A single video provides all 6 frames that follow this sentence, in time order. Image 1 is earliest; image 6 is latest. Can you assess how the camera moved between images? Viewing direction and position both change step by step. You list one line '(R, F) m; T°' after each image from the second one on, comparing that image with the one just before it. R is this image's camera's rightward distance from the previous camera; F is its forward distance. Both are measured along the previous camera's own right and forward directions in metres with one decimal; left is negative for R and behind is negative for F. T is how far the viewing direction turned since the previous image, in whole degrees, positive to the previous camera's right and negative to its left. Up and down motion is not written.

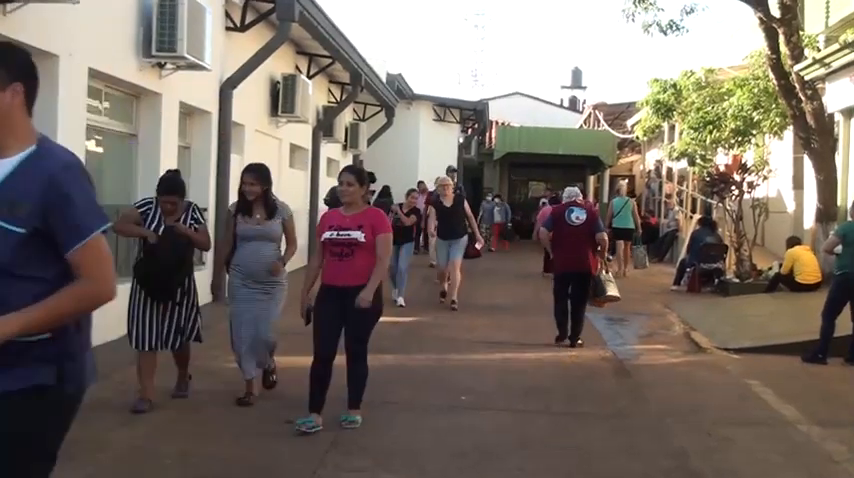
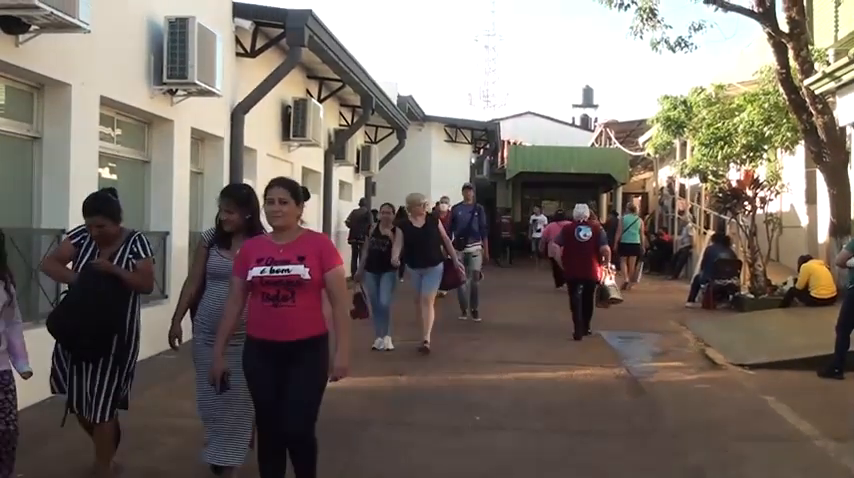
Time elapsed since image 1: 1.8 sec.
(0.0, 0.0) m; -1°
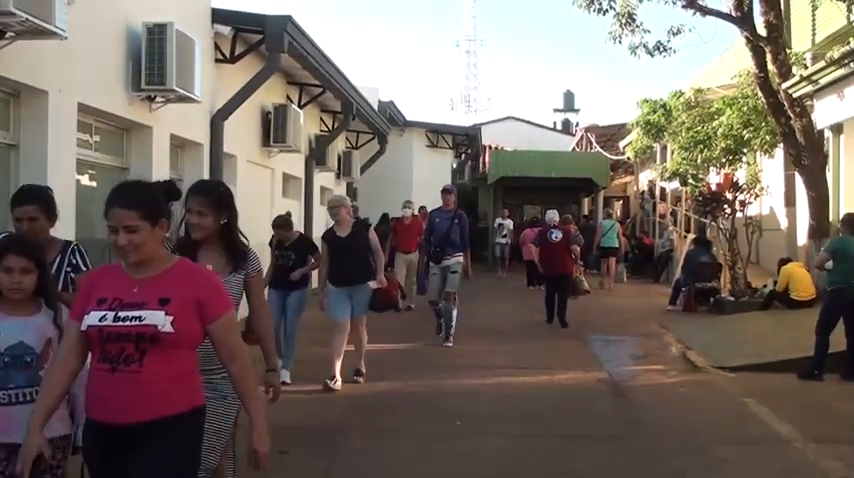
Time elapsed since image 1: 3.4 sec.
(0.0, 0.0) m; +1°
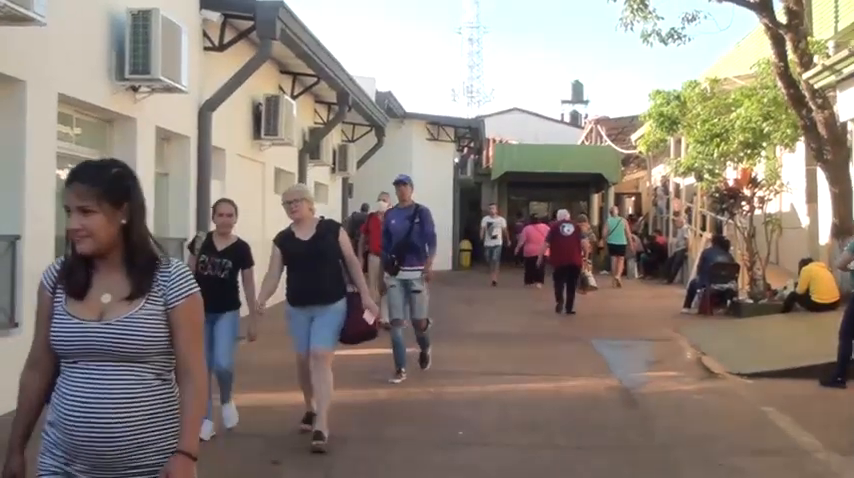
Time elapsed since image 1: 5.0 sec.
(0.0, +0.6) m; 0°
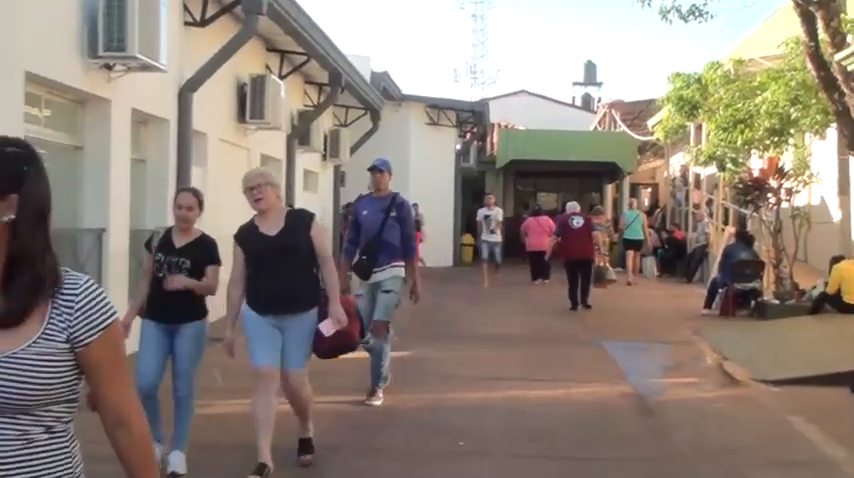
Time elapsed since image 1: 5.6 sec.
(+0.1, +0.8) m; 0°
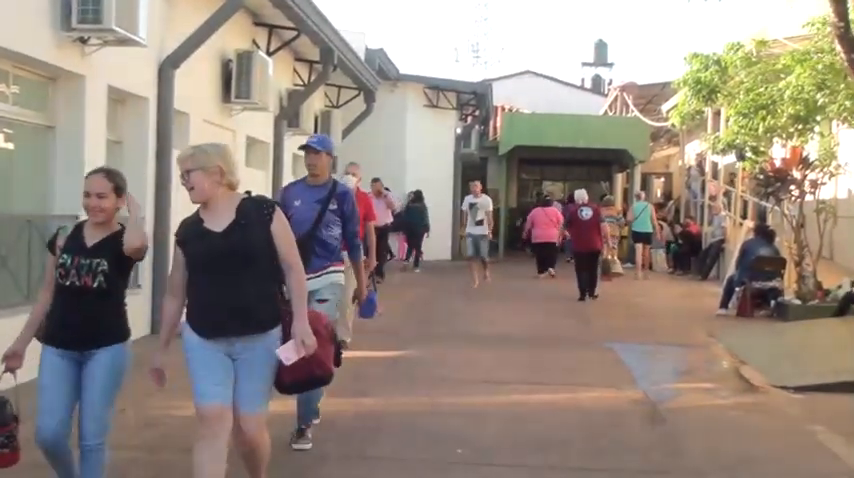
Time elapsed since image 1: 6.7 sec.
(+0.1, +0.7) m; 0°
